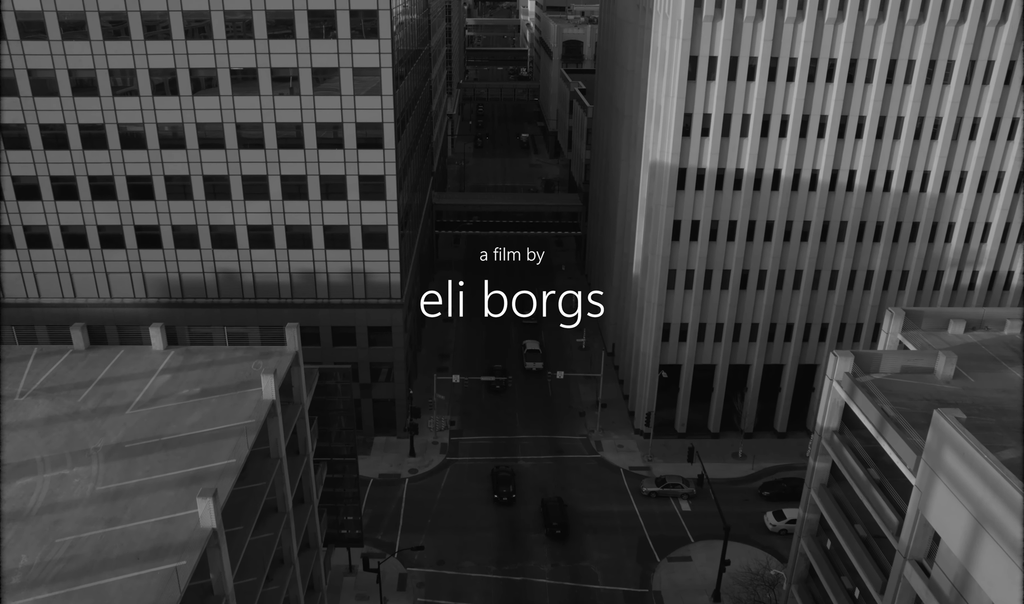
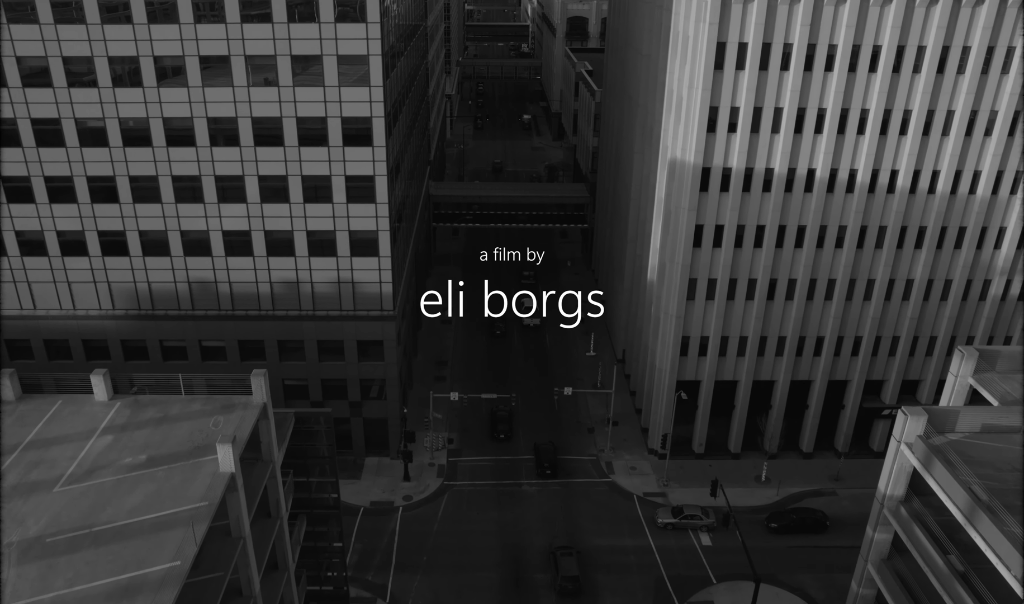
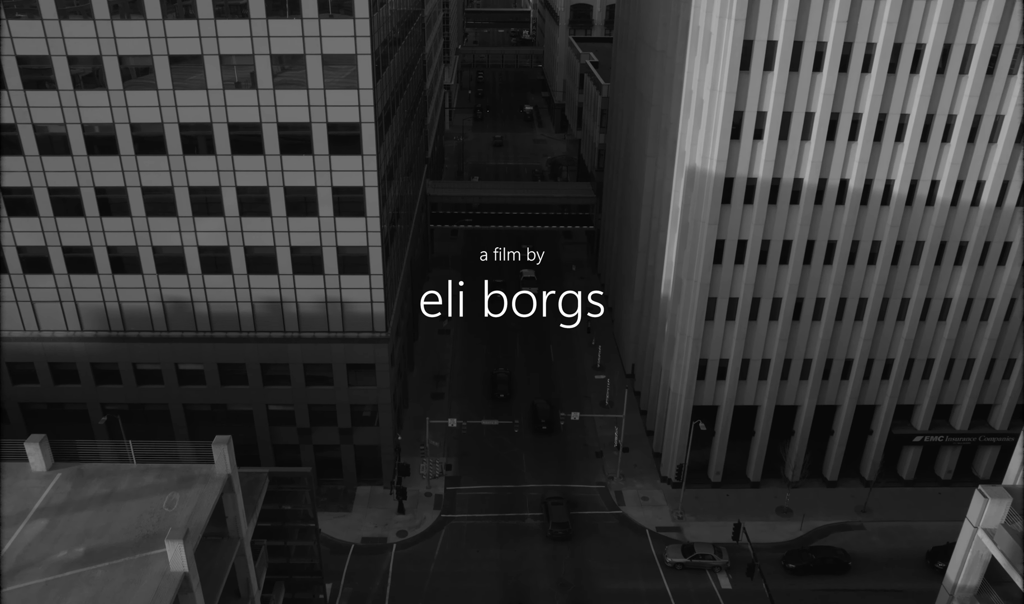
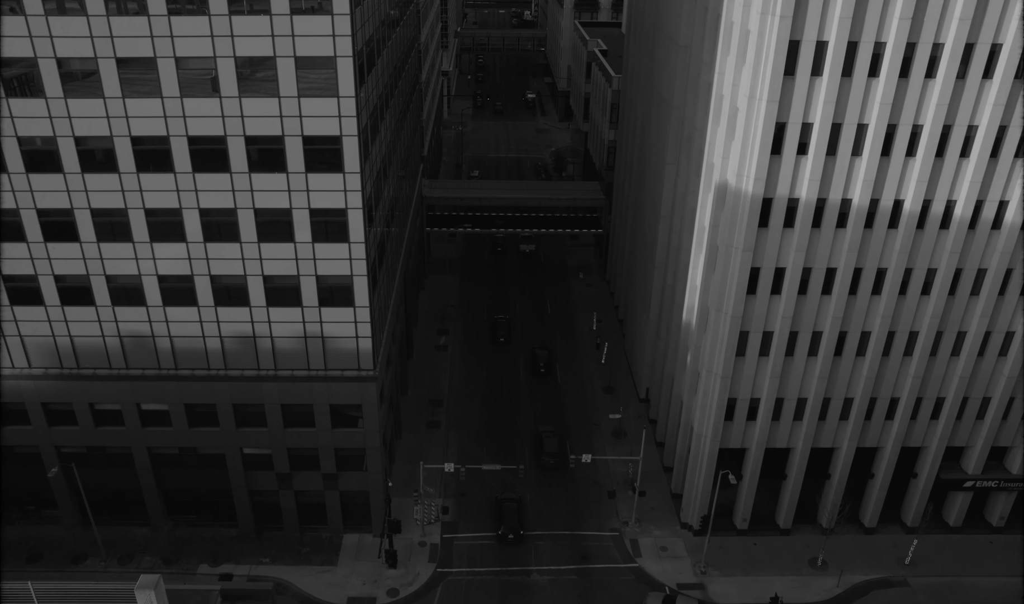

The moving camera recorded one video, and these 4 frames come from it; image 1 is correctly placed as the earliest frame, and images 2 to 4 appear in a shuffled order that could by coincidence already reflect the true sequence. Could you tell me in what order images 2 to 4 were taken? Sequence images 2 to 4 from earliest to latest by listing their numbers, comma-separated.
2, 3, 4
